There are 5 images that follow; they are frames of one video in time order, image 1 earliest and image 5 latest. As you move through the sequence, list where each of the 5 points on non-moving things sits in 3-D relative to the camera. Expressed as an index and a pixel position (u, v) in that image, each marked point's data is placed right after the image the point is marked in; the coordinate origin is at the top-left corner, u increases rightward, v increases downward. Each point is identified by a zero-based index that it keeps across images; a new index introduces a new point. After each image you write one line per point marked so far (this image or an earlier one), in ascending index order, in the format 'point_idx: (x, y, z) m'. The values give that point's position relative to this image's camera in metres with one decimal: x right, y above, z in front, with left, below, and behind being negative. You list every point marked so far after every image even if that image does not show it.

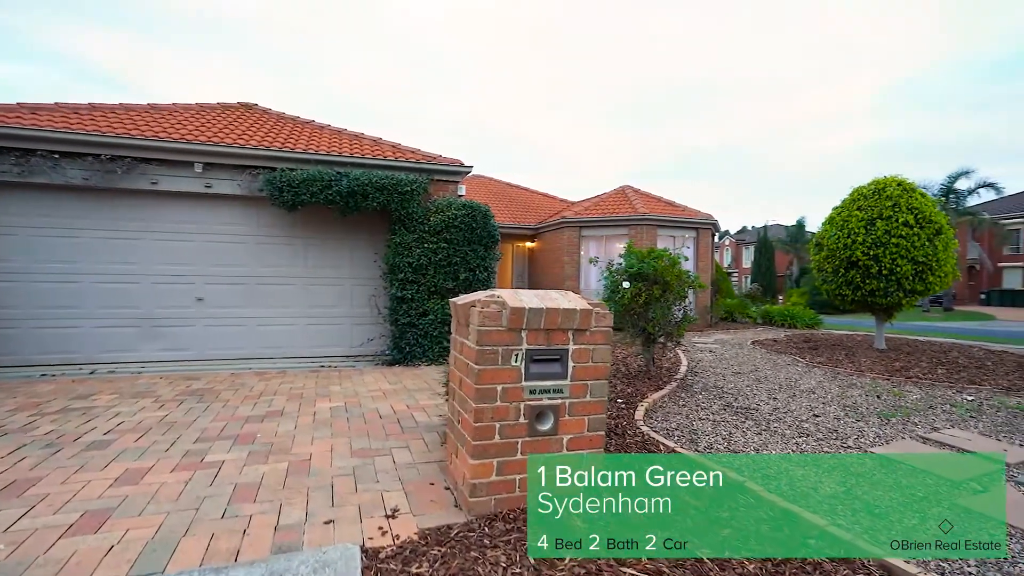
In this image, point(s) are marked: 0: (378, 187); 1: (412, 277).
0: (-1.9, +1.4, +7.0) m
1: (-1.4, +0.1, +7.1) m
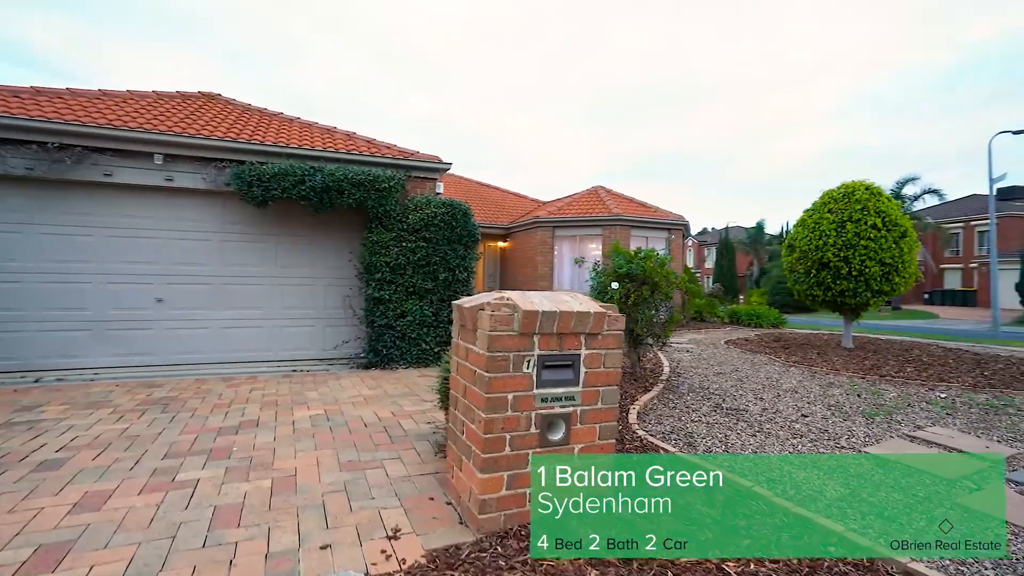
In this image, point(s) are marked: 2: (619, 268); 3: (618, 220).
0: (-2.1, +1.4, +6.7) m
1: (-1.7, +0.1, +6.8) m
2: (+1.2, +0.2, +5.4) m
3: (+2.8, +1.8, +13.2) m
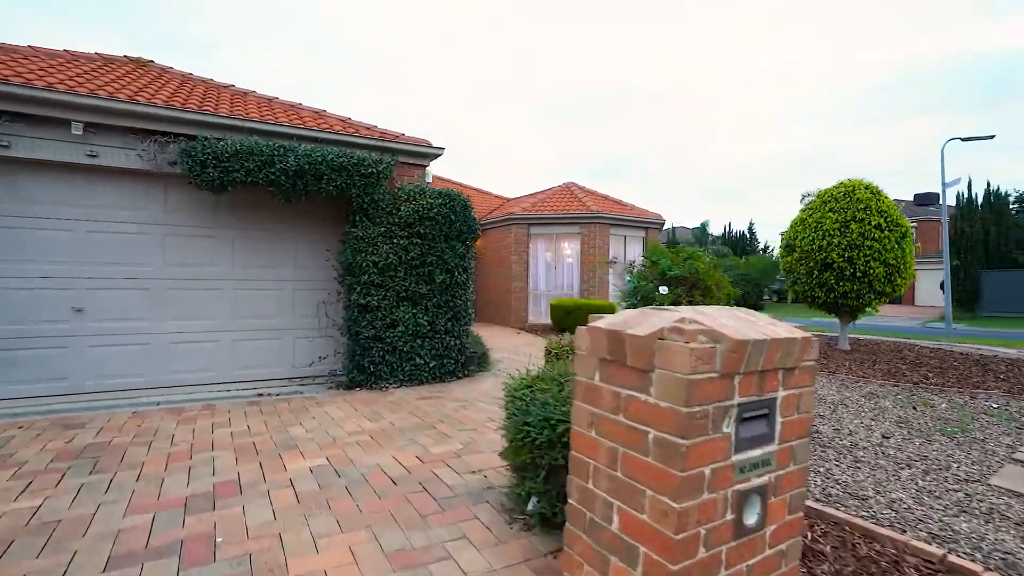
0: (-2.0, +1.4, +5.6) m
1: (-1.5, +0.1, +5.7) m
2: (+1.4, +0.2, +4.6) m
3: (+2.1, +1.8, +12.6) m
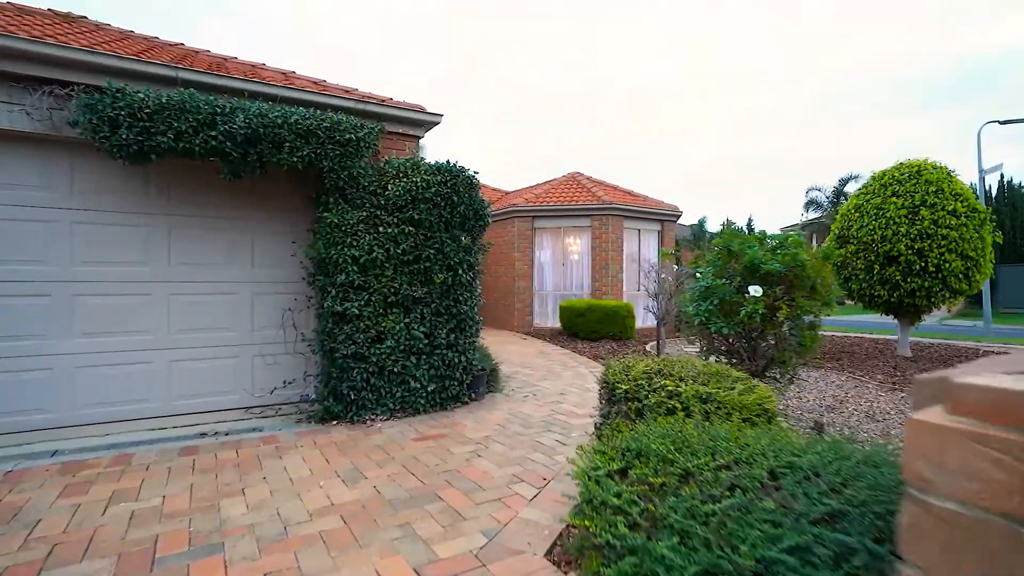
0: (-1.8, +1.3, +4.2) m
1: (-1.4, +0.1, +4.4) m
2: (+1.6, +0.2, +3.4) m
3: (+2.2, +1.8, +11.3) m
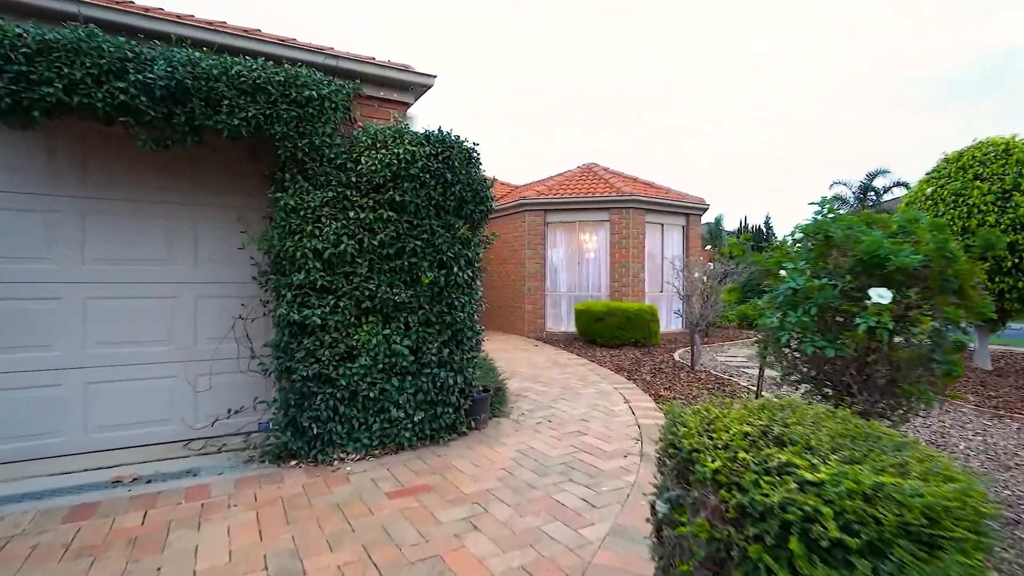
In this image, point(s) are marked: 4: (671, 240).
0: (-1.8, +1.3, +3.2) m
1: (-1.3, 0.0, +3.4) m
2: (+1.7, +0.2, +2.3) m
3: (+2.4, +1.8, +10.3) m
4: (+3.6, +1.1, +11.1) m
